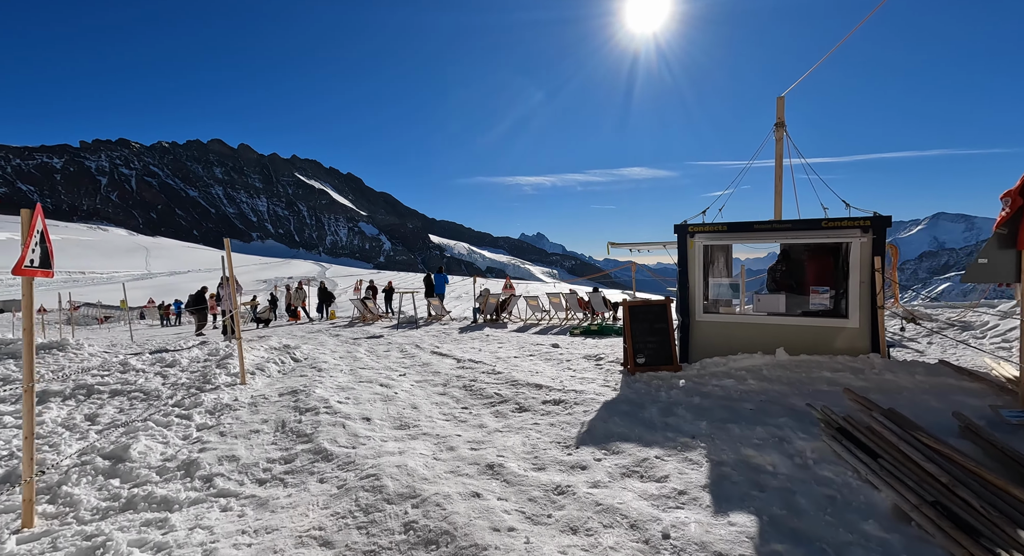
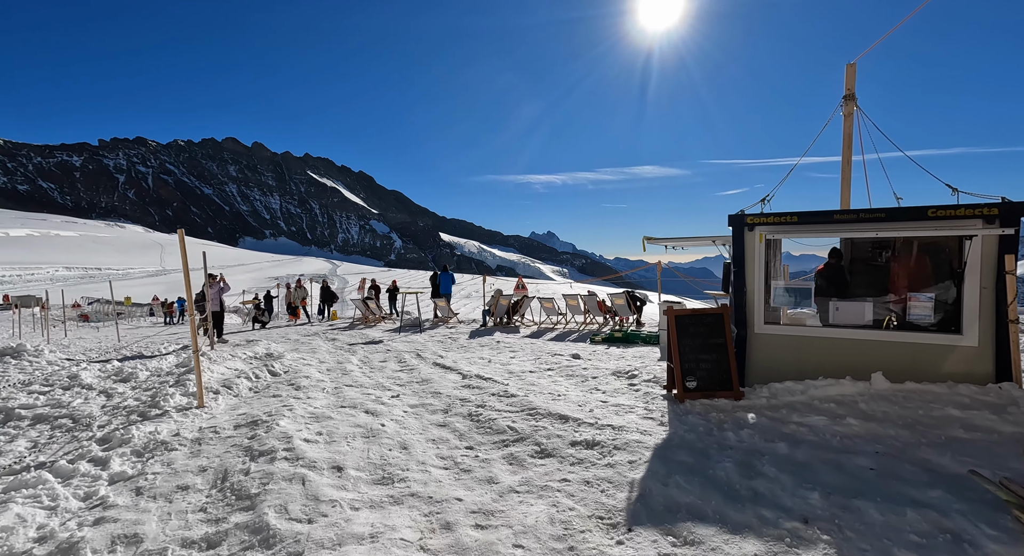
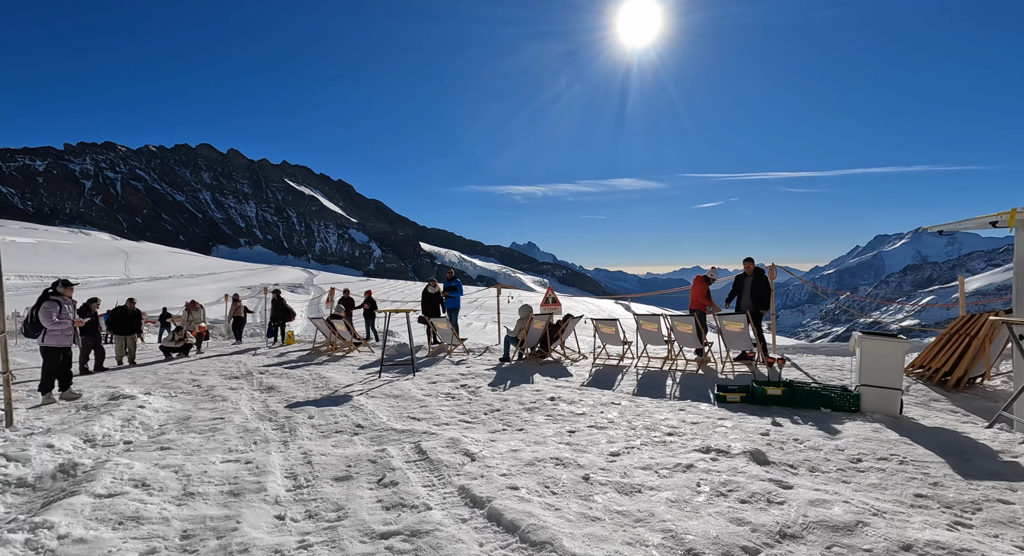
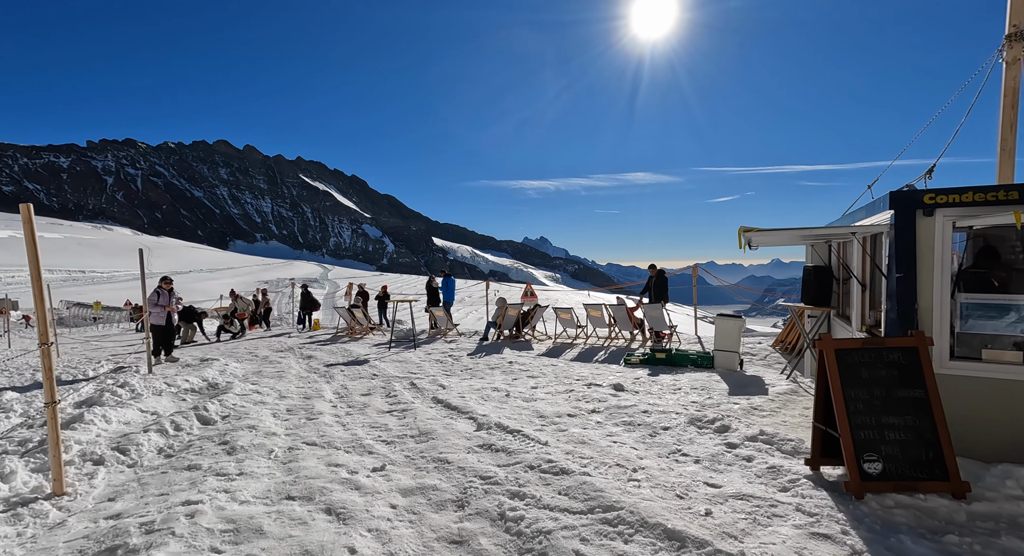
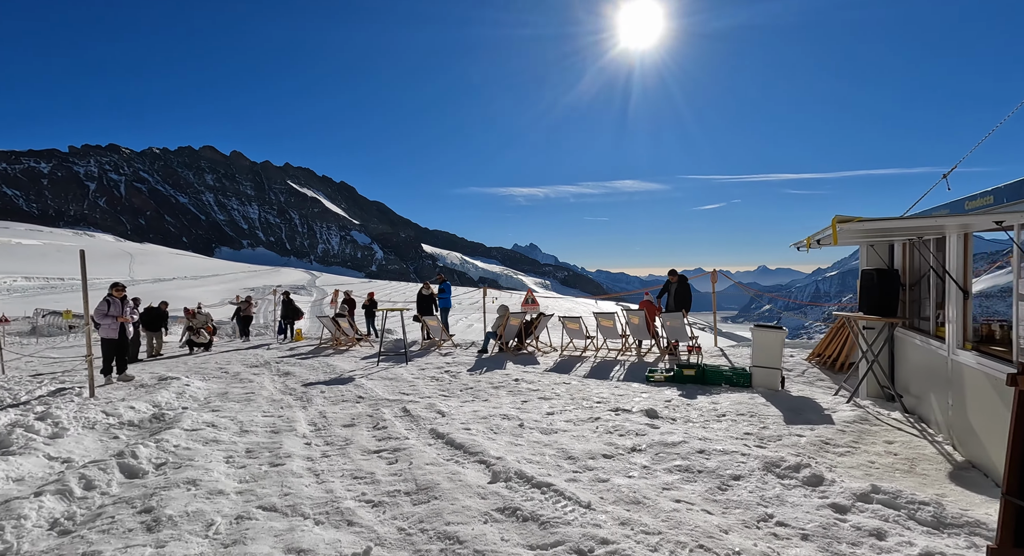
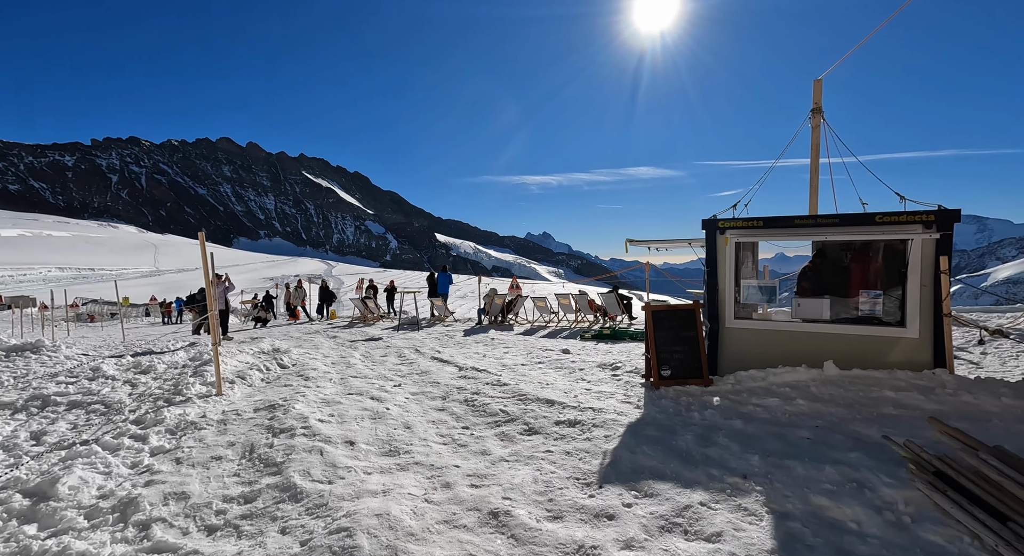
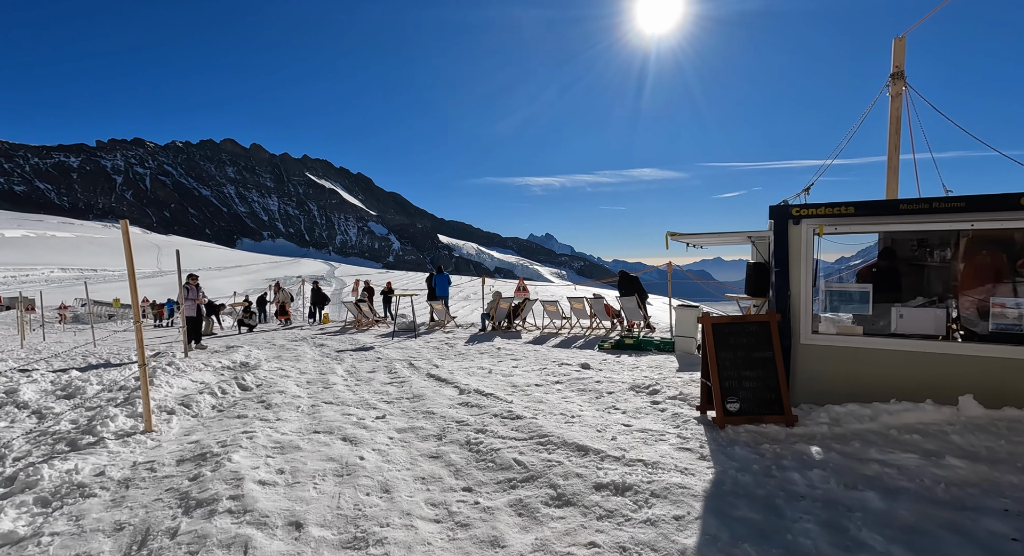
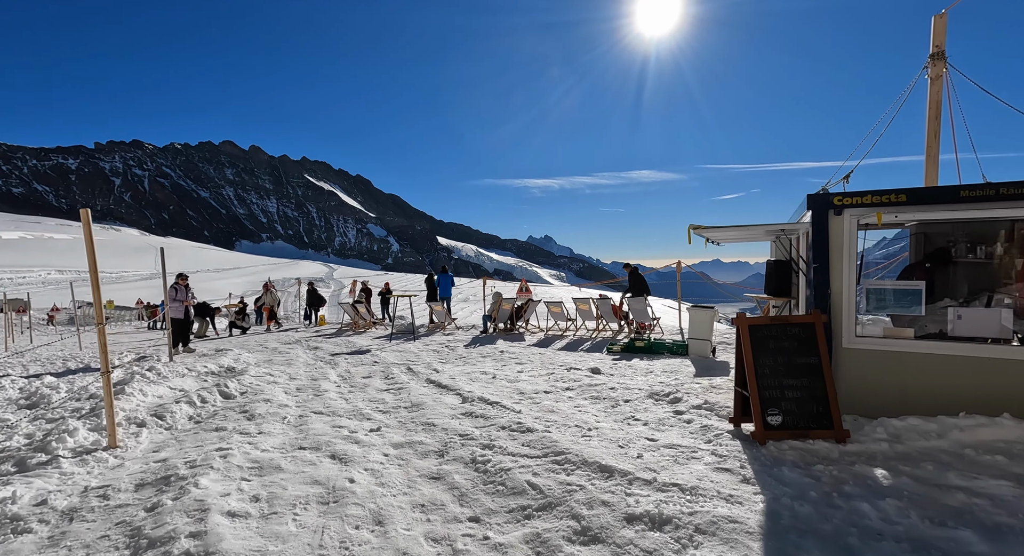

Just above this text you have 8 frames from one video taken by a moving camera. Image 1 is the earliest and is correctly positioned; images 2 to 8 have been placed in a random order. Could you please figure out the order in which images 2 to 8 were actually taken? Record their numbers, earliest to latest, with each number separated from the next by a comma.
6, 2, 7, 8, 4, 5, 3
